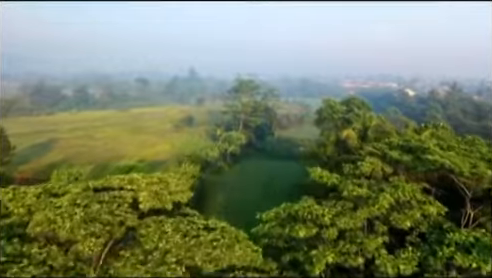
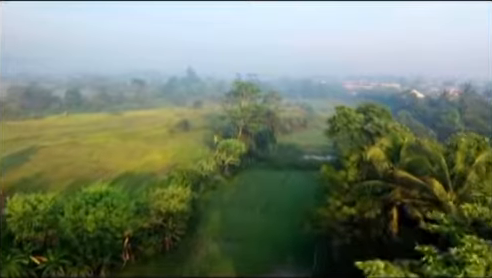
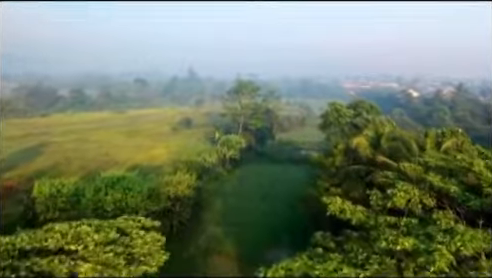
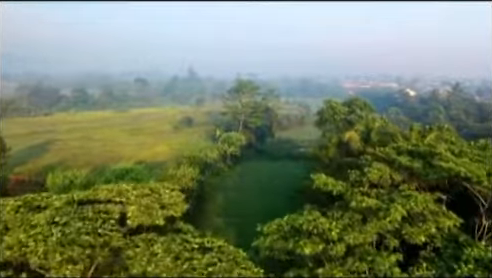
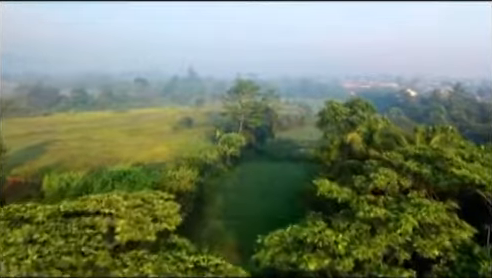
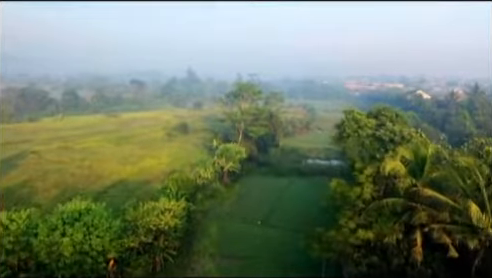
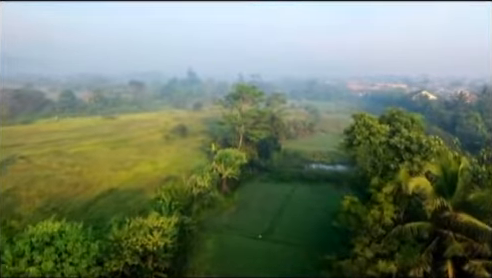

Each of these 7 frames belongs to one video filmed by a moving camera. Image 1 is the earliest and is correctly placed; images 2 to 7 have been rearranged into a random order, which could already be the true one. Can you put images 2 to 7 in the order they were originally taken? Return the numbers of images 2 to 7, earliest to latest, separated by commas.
4, 5, 3, 2, 6, 7
